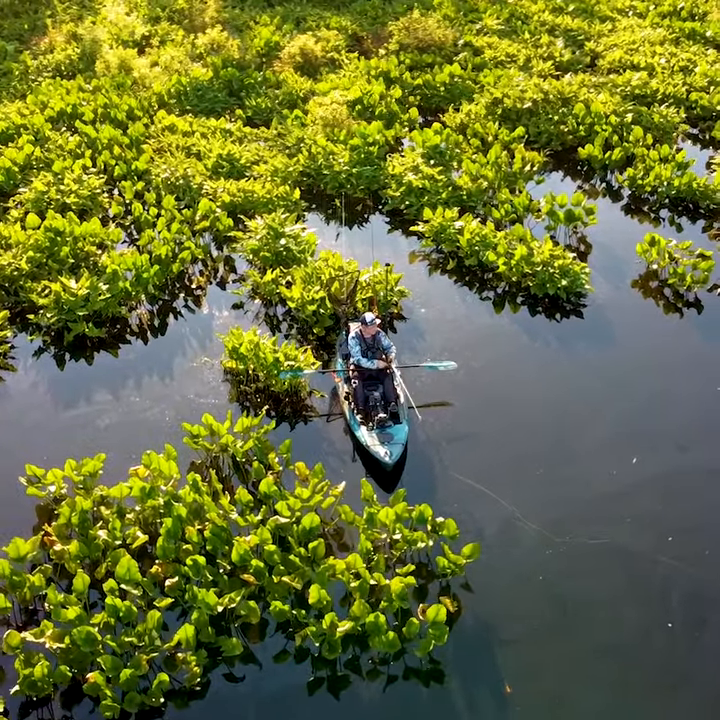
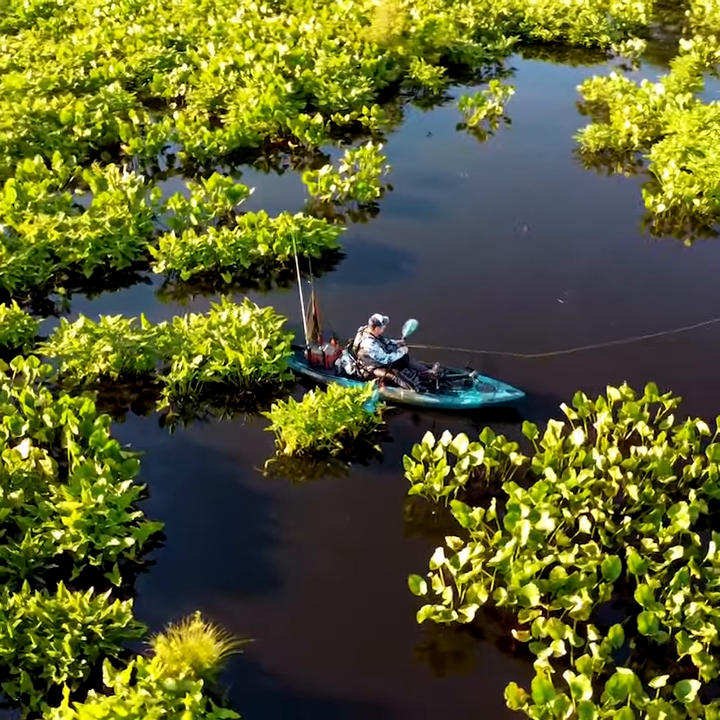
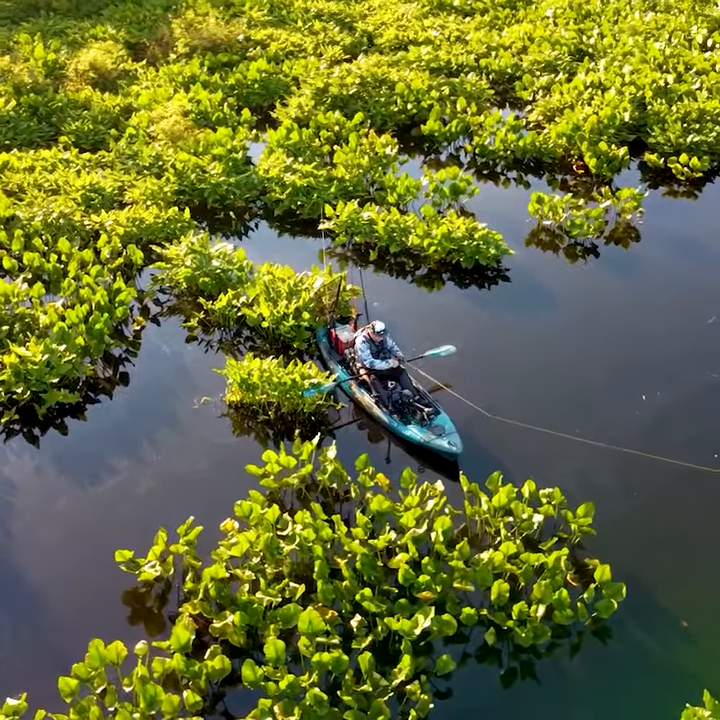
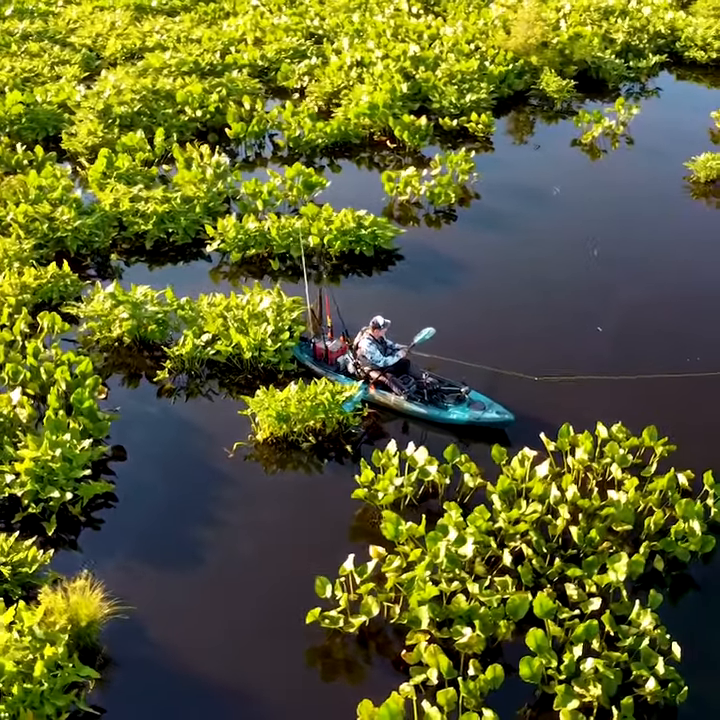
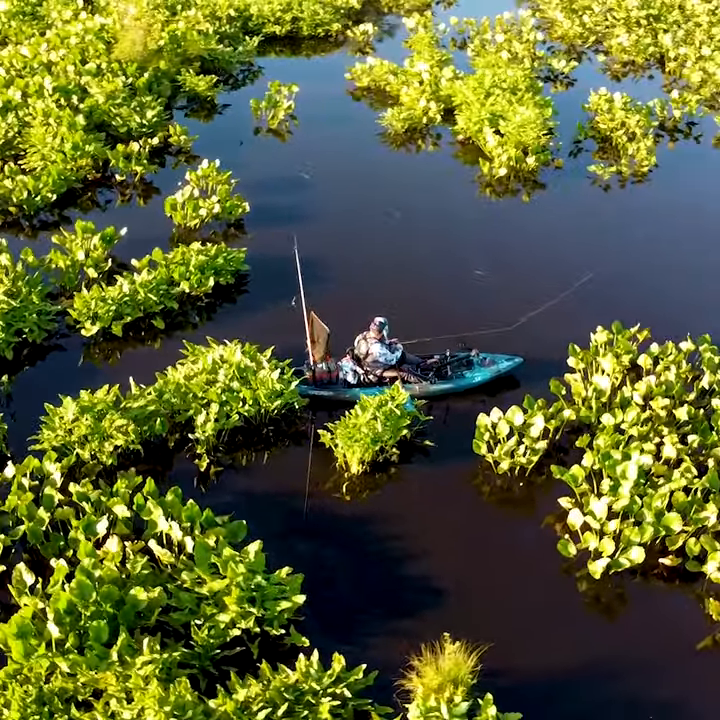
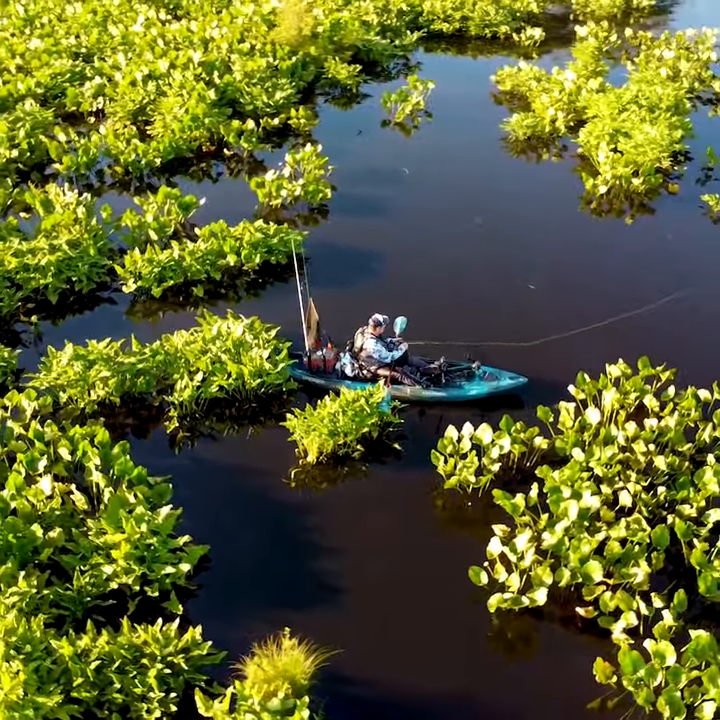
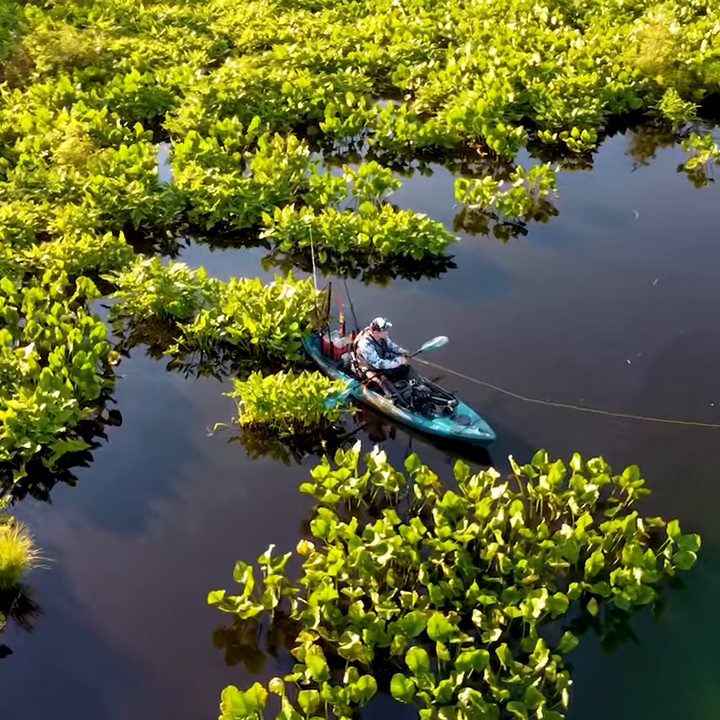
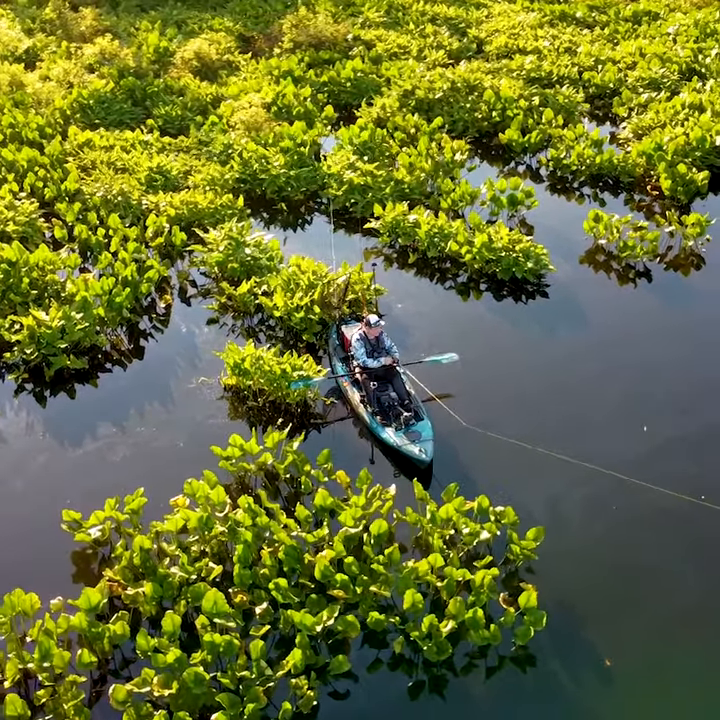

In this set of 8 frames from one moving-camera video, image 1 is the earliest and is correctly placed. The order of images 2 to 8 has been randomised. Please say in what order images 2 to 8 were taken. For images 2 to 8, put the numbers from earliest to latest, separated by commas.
8, 3, 7, 4, 2, 6, 5
